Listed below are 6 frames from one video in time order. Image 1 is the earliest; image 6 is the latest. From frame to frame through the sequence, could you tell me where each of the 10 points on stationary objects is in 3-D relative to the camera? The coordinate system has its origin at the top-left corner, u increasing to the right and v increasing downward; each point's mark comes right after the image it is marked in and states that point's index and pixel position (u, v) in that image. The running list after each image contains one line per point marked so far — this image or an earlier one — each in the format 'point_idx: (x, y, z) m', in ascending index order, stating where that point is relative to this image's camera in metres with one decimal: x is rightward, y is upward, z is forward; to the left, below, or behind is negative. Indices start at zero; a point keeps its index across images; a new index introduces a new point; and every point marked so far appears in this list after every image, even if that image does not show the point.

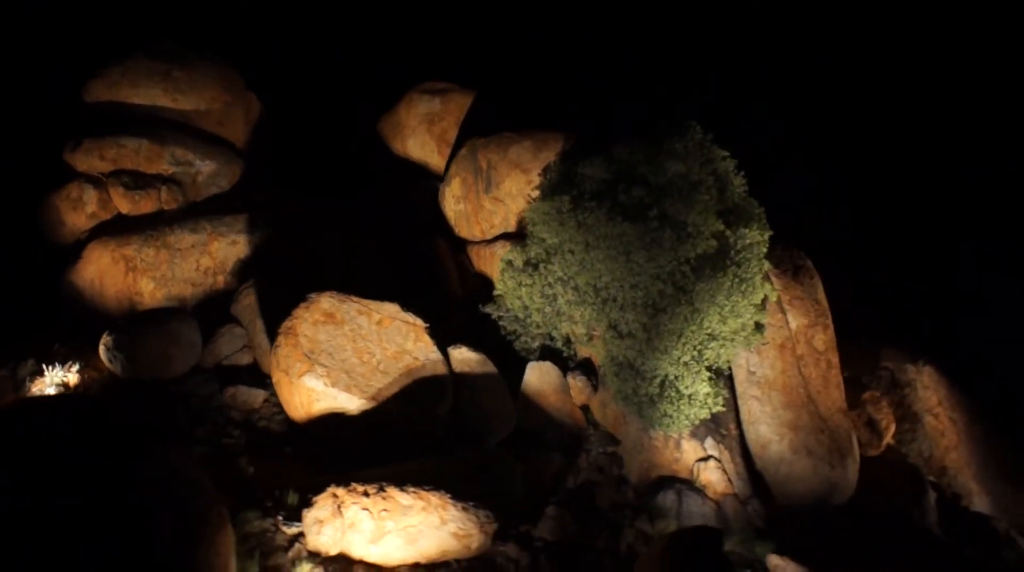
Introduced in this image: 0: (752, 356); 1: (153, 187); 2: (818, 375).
0: (+3.5, -1.0, +9.7) m
1: (-6.2, +1.7, +11.5) m
2: (+4.7, -1.4, +10.1) m
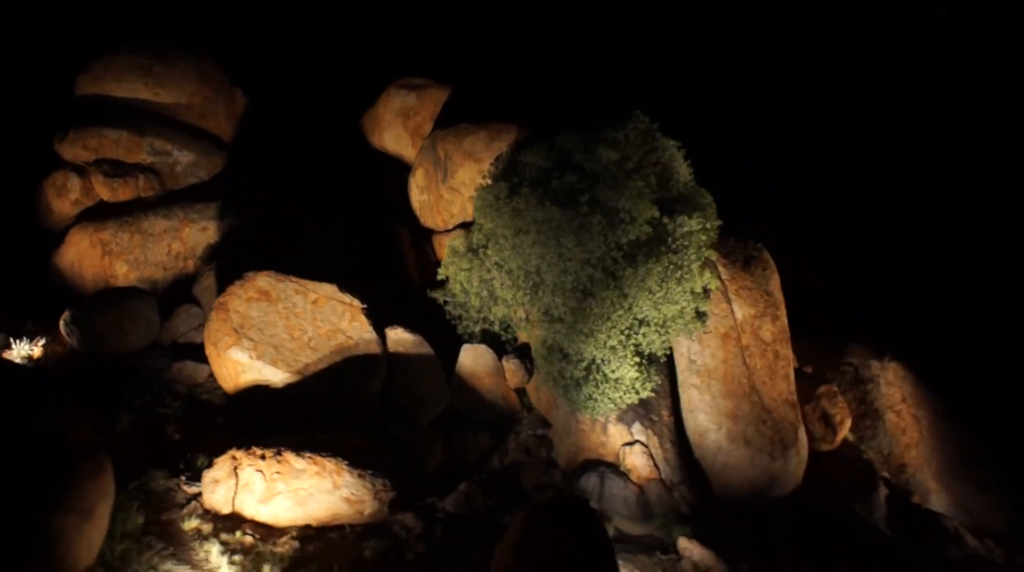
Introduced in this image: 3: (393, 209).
0: (+2.7, -0.9, +9.7) m
1: (-6.9, +2.0, +12.0) m
2: (+3.8, -1.2, +10.0) m
3: (-2.5, +1.6, +13.4) m
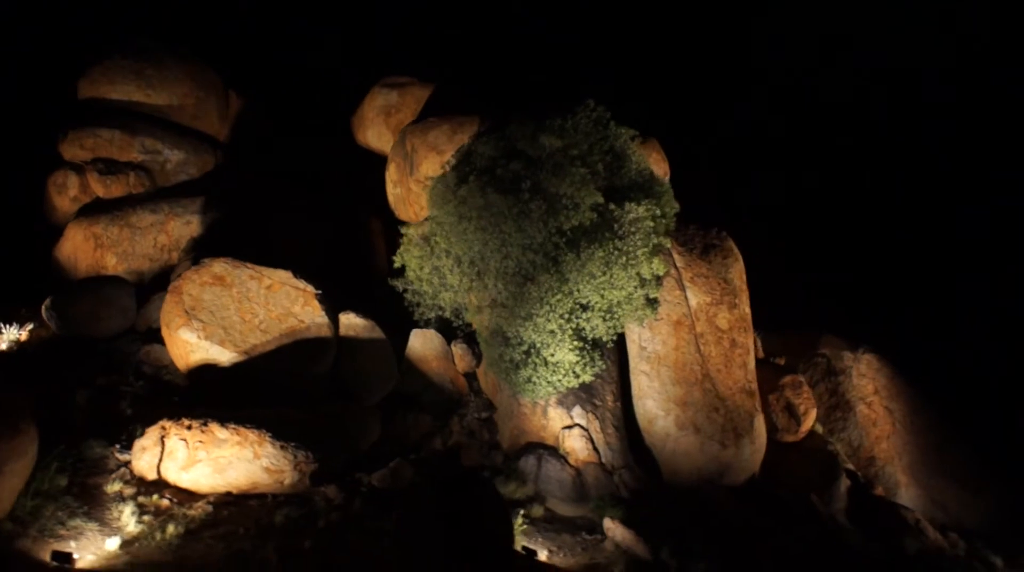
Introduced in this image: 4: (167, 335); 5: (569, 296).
0: (+1.9, -0.7, +9.7) m
1: (-7.5, +2.2, +12.7) m
2: (+3.1, -1.0, +9.9) m
3: (-3.0, +1.8, +13.8) m
4: (-4.5, -0.6, +8.7) m
5: (+0.7, -0.1, +8.9) m
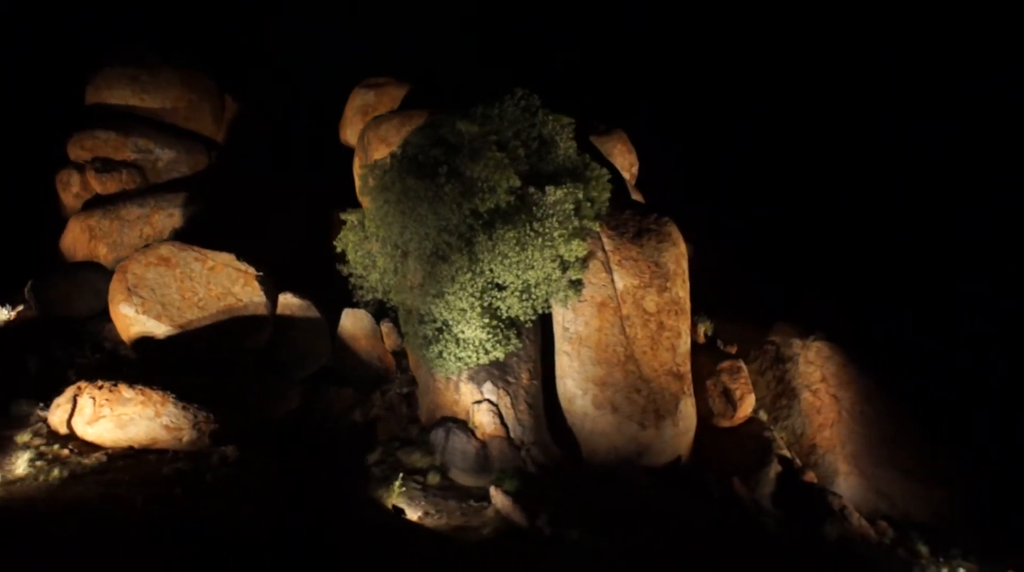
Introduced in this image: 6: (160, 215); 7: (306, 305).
0: (+0.8, -0.4, +9.9) m
1: (-8.2, +2.4, +13.8) m
2: (+2.0, -0.8, +10.0) m
3: (-3.7, +2.0, +14.5) m
4: (-5.7, -0.4, +9.5) m
5: (-0.4, +0.1, +9.2) m
6: (-7.1, +1.4, +13.3) m
7: (-3.2, -0.3, +10.1) m
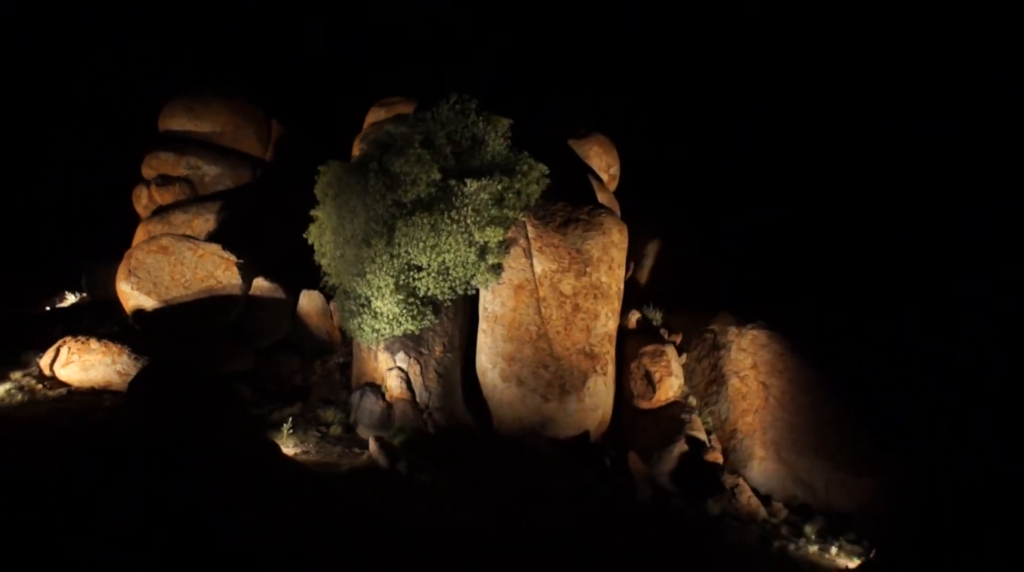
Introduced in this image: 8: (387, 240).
0: (-0.4, -0.1, +10.8) m
1: (-8.5, +2.5, +16.5) m
2: (+0.8, -0.5, +10.6) m
3: (-3.9, +2.1, +16.2) m
4: (-6.9, -0.1, +11.7) m
5: (-1.8, +0.4, +10.4) m
6: (-7.5, +1.6, +15.8) m
7: (-4.3, 0.0, +11.8) m
8: (-1.9, +0.7, +10.4) m
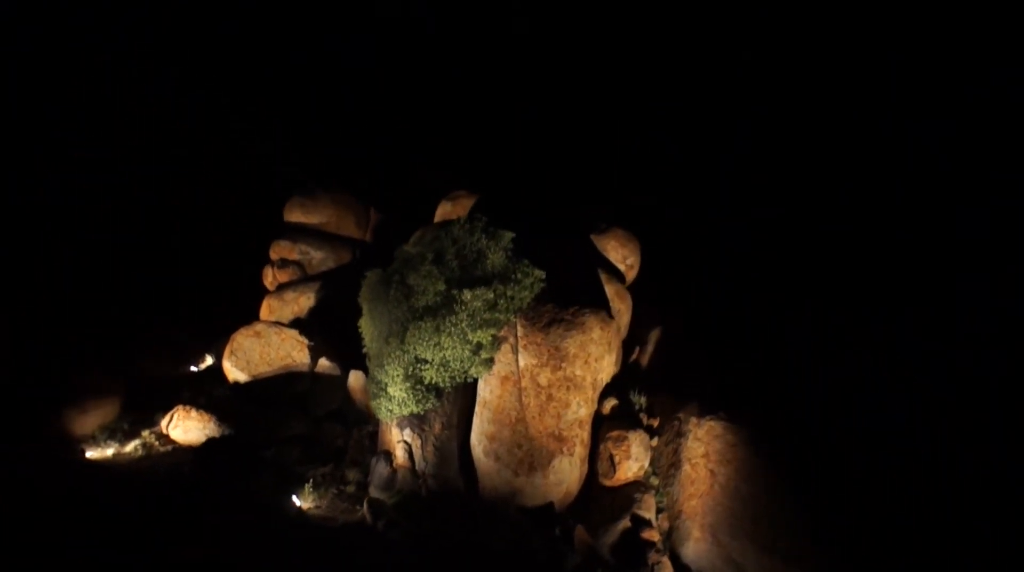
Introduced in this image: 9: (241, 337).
0: (-0.6, -1.9, +13.3) m
1: (-7.1, +0.6, +20.9) m
2: (+0.5, -2.3, +12.8) m
3: (-2.7, +0.1, +19.5) m
4: (-6.7, -1.9, +15.7) m
5: (-2.1, -1.3, +13.2) m
6: (-6.3, -0.4, +19.8) m
7: (-4.1, -1.8, +15.2) m
8: (-2.2, -1.0, +13.3) m
9: (-6.4, -1.2, +15.7) m
